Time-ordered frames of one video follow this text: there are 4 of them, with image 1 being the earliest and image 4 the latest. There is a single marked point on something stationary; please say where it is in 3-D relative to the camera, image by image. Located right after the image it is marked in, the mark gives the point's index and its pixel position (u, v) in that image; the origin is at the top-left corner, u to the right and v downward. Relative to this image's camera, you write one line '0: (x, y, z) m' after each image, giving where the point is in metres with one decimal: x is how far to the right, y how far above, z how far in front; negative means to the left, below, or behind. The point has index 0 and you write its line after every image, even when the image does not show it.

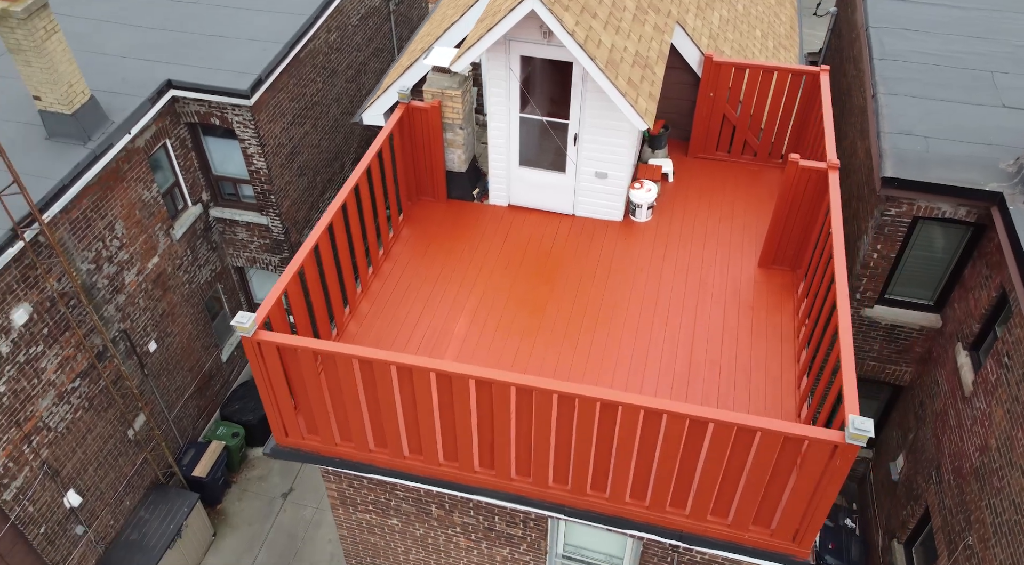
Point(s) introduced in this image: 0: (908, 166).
0: (+5.2, +1.5, +9.9) m
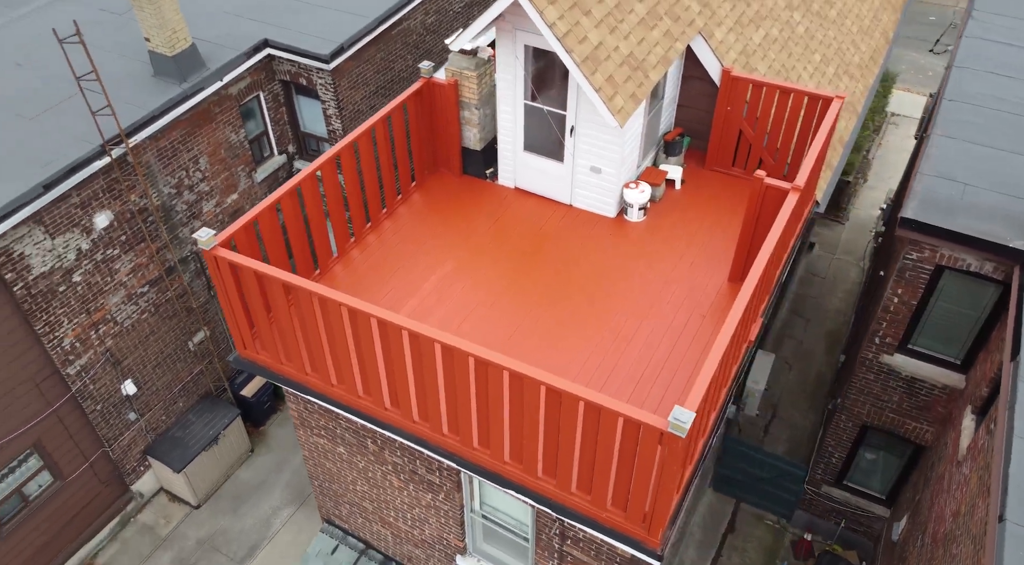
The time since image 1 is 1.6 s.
0: (+5.2, +0.9, +9.5) m
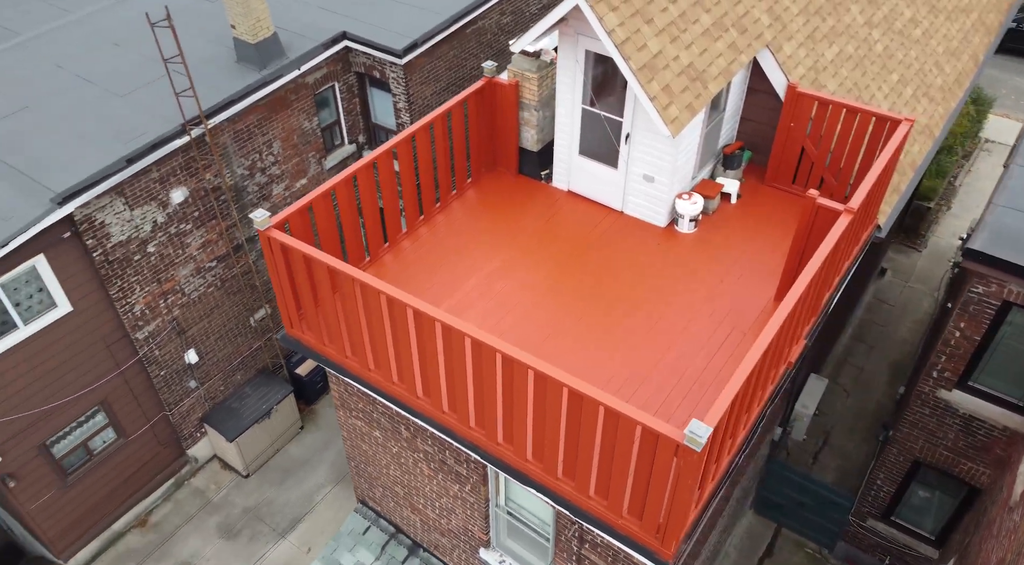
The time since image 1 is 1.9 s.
0: (+5.8, +0.5, +9.1) m
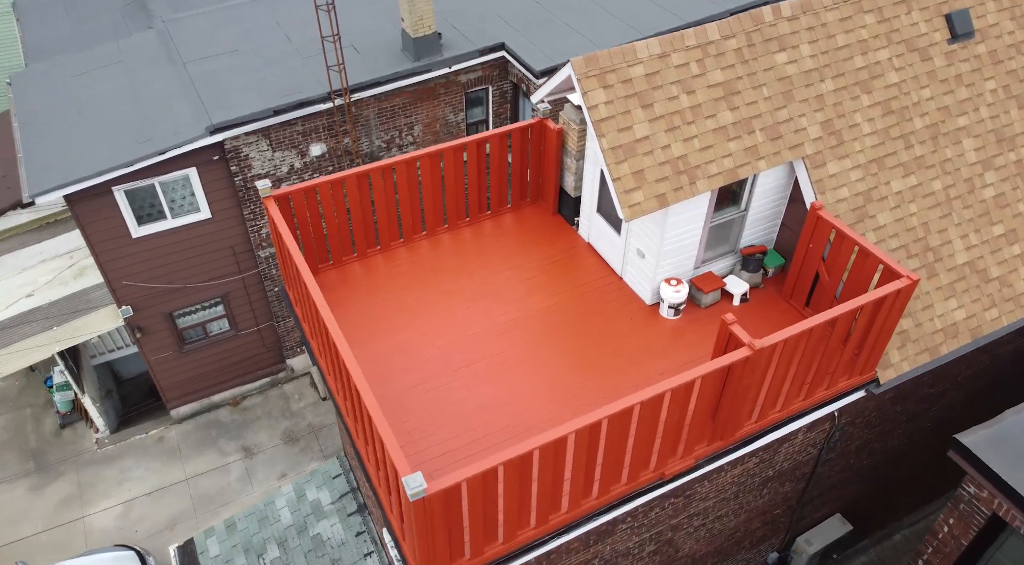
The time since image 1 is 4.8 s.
0: (+5.0, -1.7, +7.8) m
